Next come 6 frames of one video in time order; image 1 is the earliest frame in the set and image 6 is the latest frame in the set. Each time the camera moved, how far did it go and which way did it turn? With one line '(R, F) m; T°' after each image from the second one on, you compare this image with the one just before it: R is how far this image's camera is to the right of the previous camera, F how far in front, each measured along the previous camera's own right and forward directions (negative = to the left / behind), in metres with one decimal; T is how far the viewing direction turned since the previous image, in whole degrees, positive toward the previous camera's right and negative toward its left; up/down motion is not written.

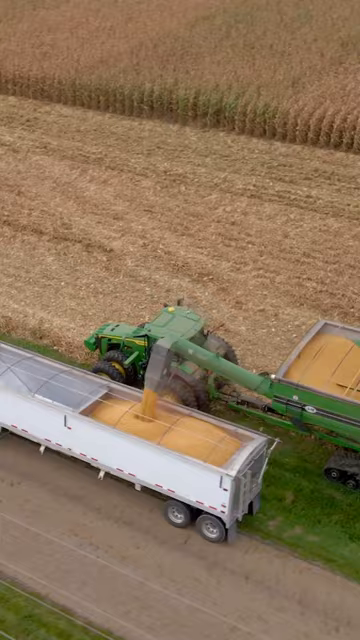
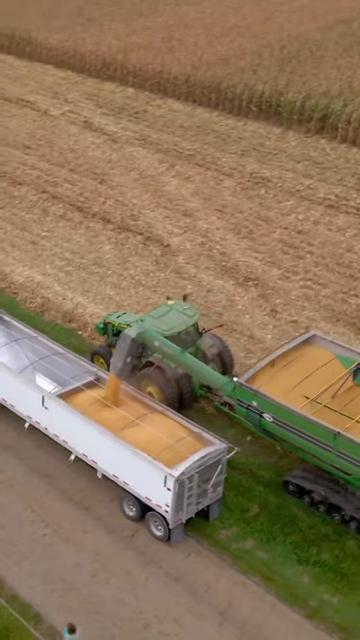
(+2.5, +0.1) m; -11°
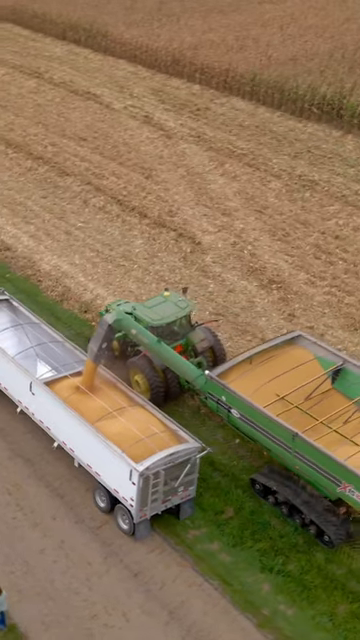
(+1.5, +0.1) m; -7°
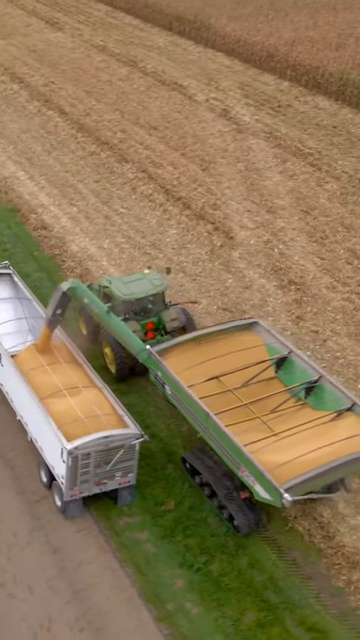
(+2.5, +0.2) m; -10°
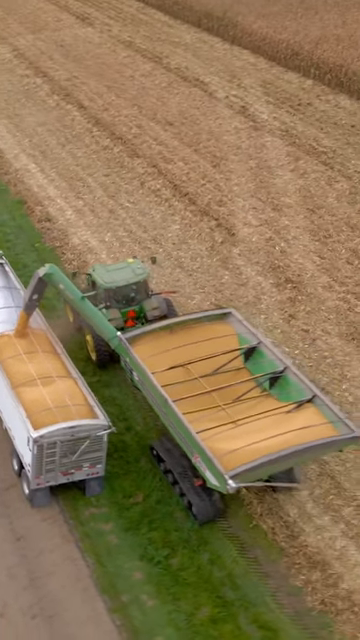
(+1.0, 0.0) m; -3°
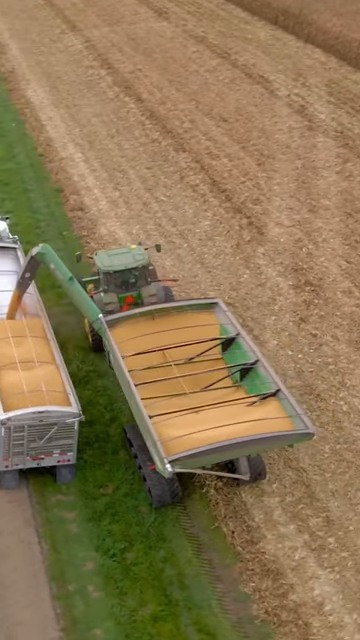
(+1.6, +0.2) m; -7°
